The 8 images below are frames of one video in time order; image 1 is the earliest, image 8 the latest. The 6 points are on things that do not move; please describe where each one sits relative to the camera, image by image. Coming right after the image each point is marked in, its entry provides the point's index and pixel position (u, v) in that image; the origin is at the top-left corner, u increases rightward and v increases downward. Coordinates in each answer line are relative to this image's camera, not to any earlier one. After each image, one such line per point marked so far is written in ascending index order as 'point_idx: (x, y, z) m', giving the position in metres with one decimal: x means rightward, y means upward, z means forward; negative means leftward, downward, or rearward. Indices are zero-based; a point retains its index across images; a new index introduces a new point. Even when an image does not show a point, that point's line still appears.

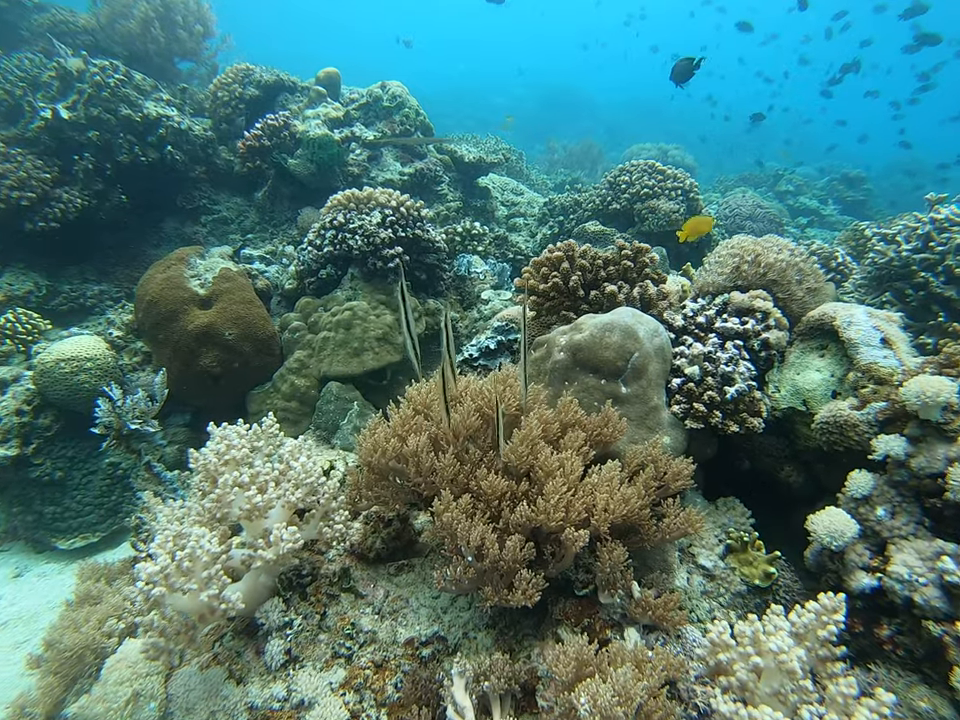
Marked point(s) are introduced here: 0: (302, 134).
0: (-2.6, +3.3, +9.4) m
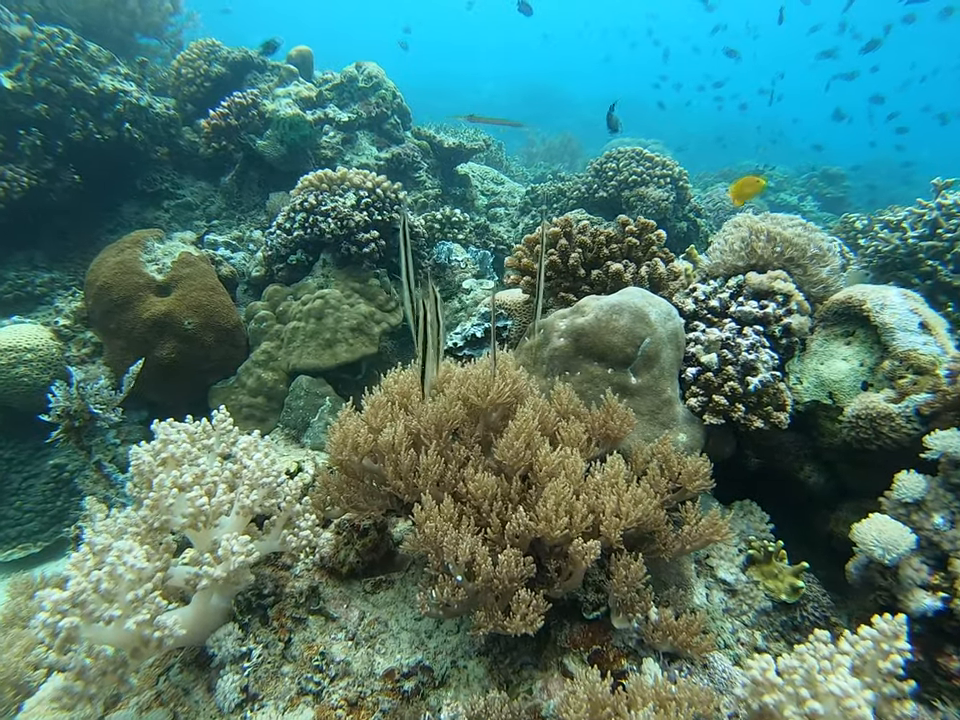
0: (-2.9, +3.4, +8.8) m
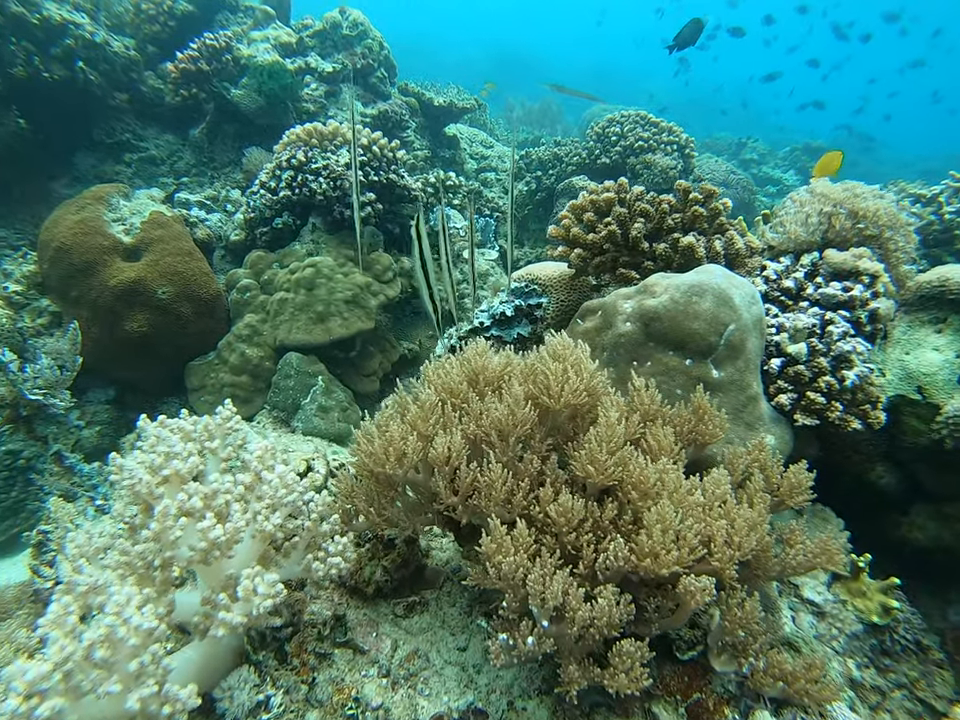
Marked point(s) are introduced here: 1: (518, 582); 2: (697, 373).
0: (-2.9, +3.7, +8.0) m
1: (+0.1, -0.7, +2.1) m
2: (+0.9, -0.1, +2.8) m
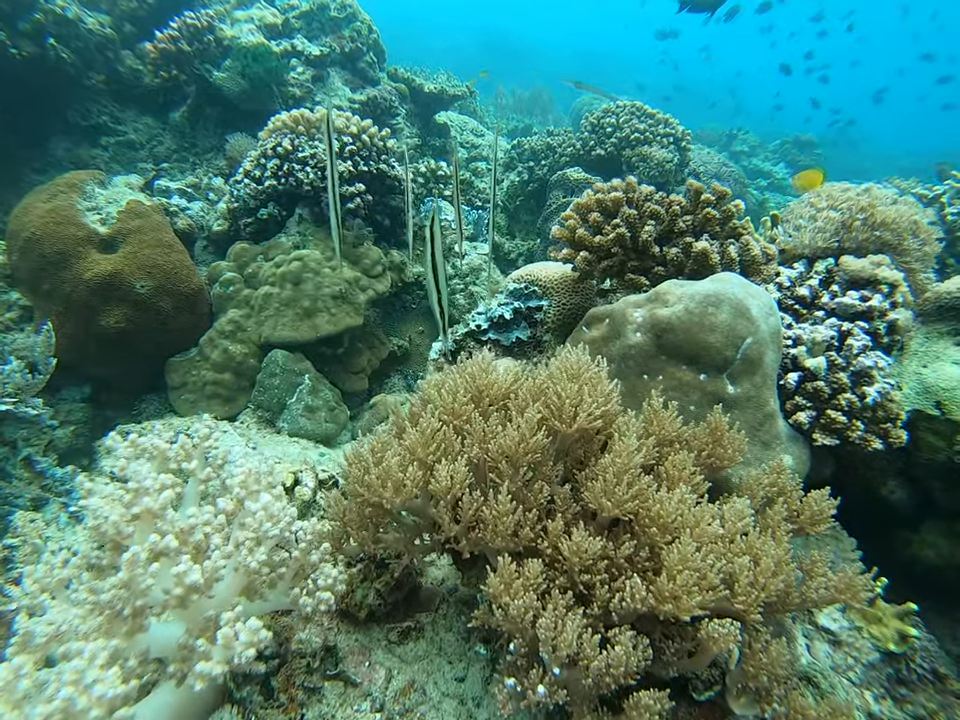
0: (-3.0, +3.8, +7.7) m
1: (+0.1, -0.8, +1.9) m
2: (+0.9, -0.1, +2.6) m
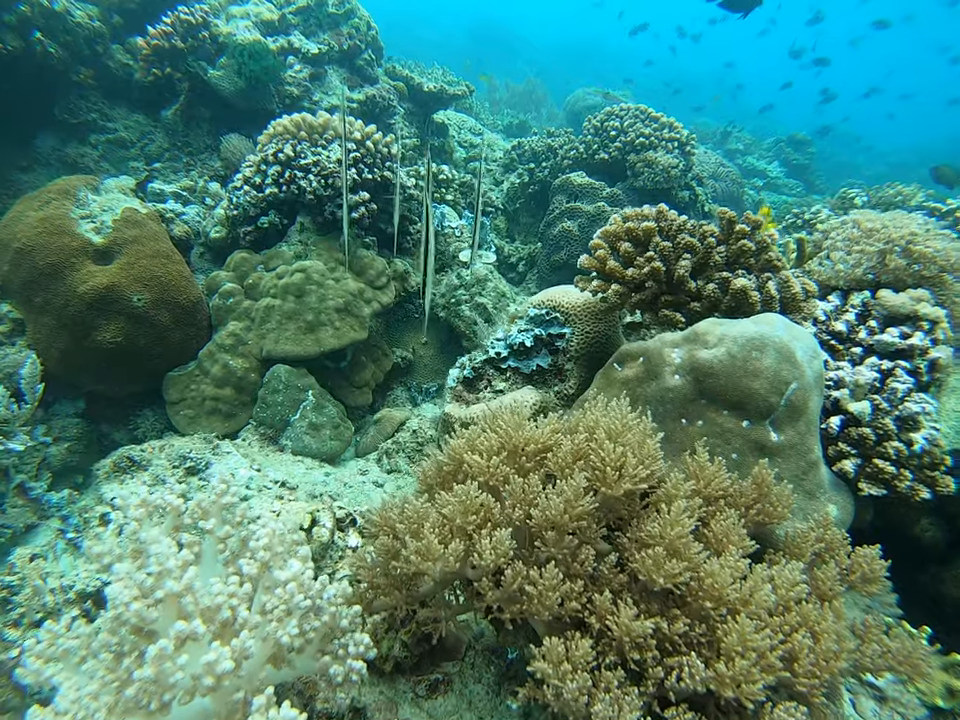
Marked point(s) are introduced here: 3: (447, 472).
0: (-2.9, +3.7, +7.4) m
1: (+0.3, -1.0, +1.8) m
2: (+1.1, -0.3, +2.5) m
3: (-0.1, -0.4, +2.4) m
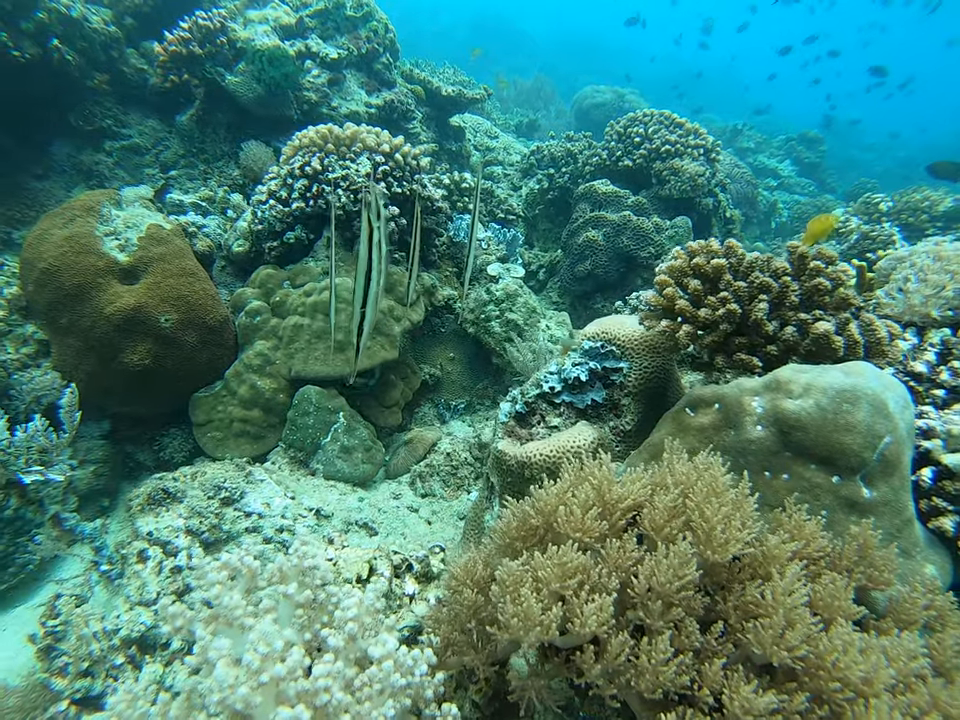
0: (-2.7, +3.6, +7.3) m
1: (+0.6, -1.2, +1.7) m
2: (+1.4, -0.5, +2.4) m
3: (+0.2, -0.6, +2.3) m
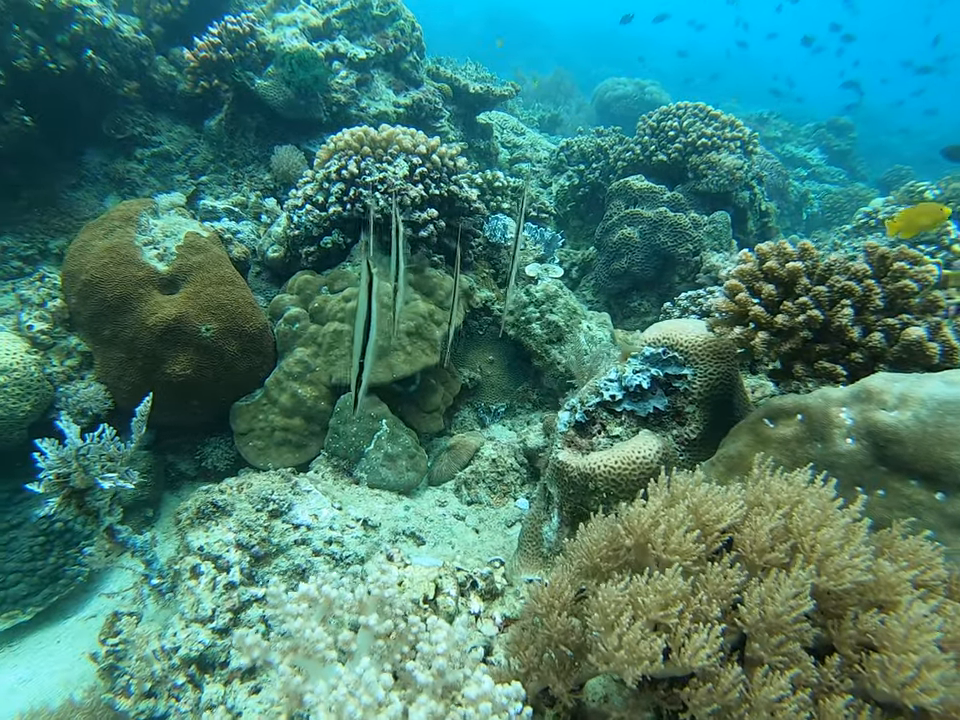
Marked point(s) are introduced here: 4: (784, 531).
0: (-2.3, +3.5, +7.2) m
1: (+0.8, -1.2, +1.6) m
2: (+1.6, -0.5, +2.2) m
3: (+0.5, -0.7, +2.2) m
4: (+0.9, -0.5, +2.0) m
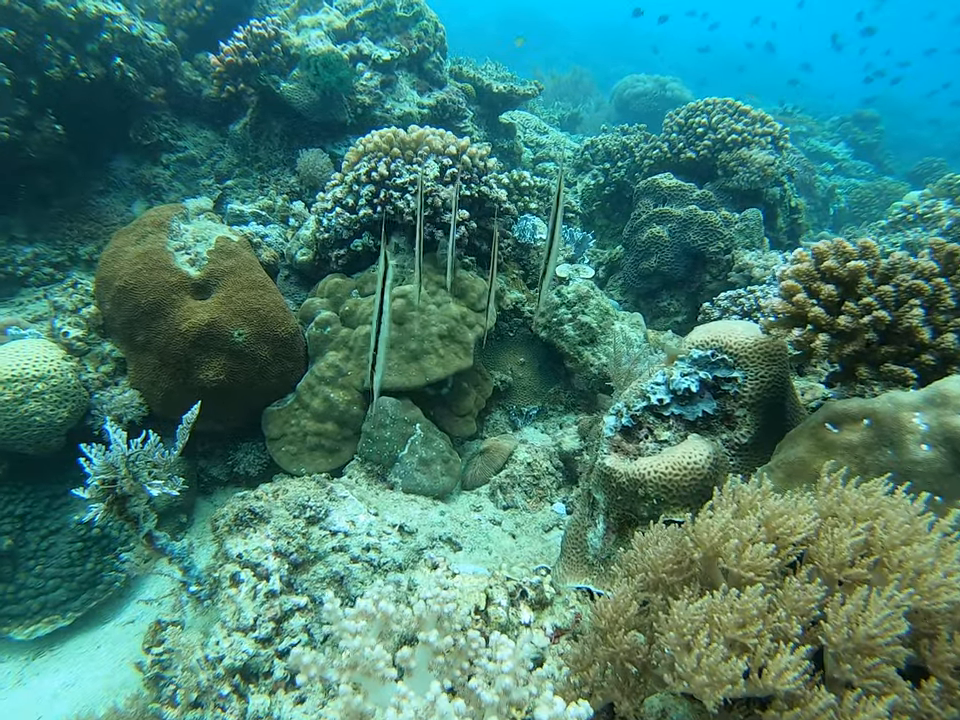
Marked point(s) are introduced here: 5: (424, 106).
0: (-2.0, +3.5, +7.2) m
1: (+1.0, -1.2, +1.5) m
2: (+1.8, -0.5, +2.1) m
3: (+0.7, -0.7, +2.1) m
4: (+1.1, -0.6, +1.9) m
5: (-0.7, +3.3, +8.2) m
